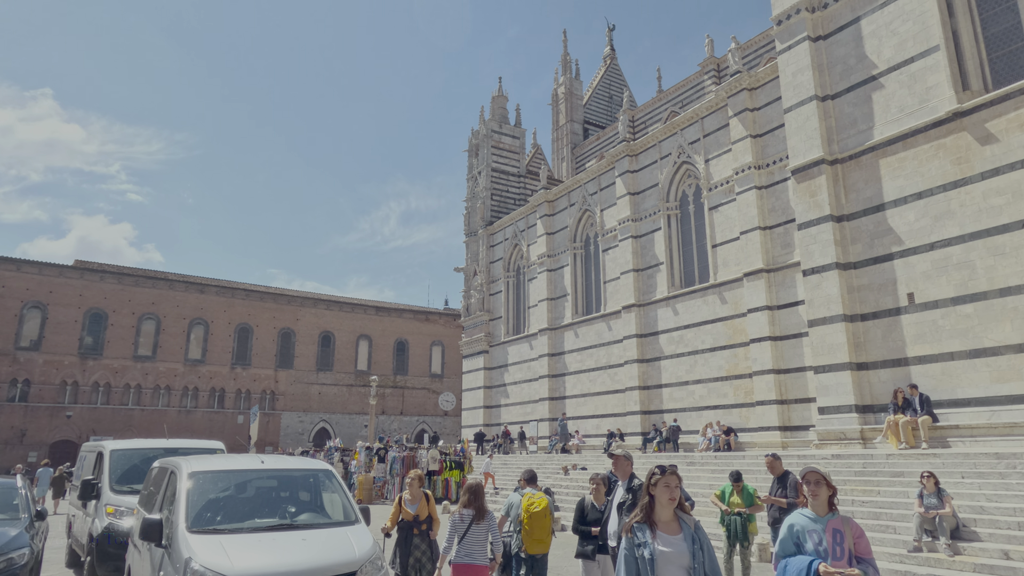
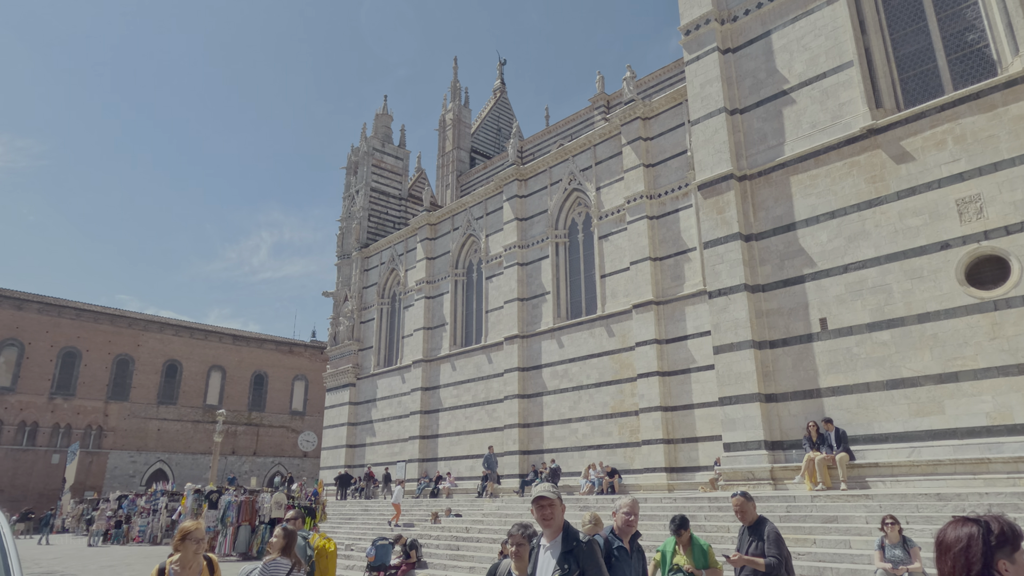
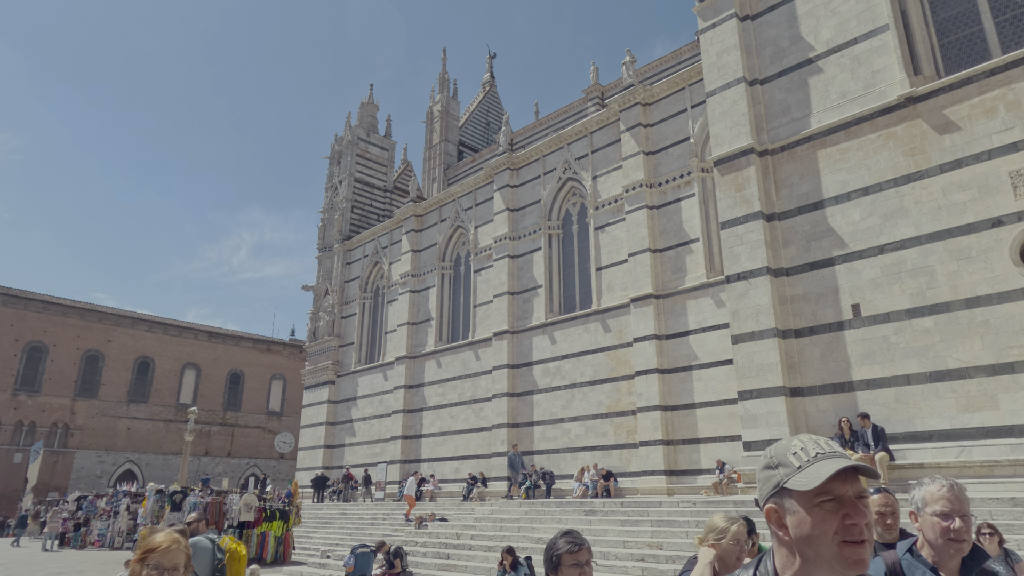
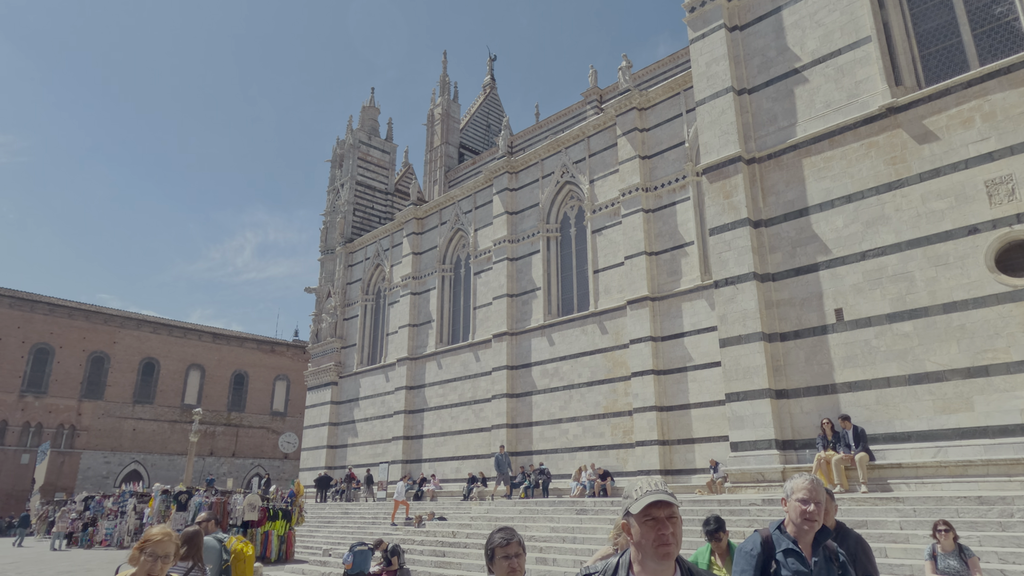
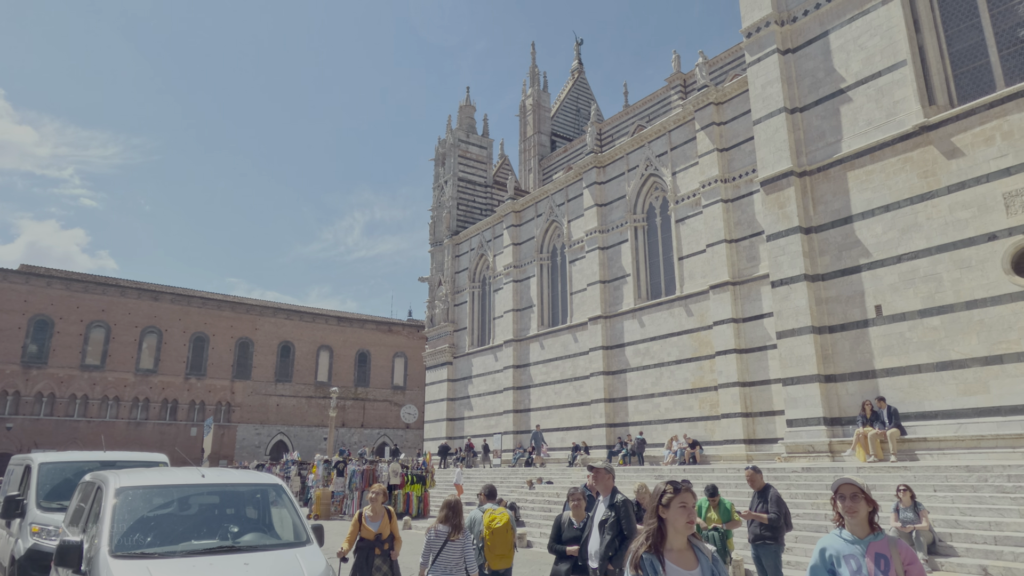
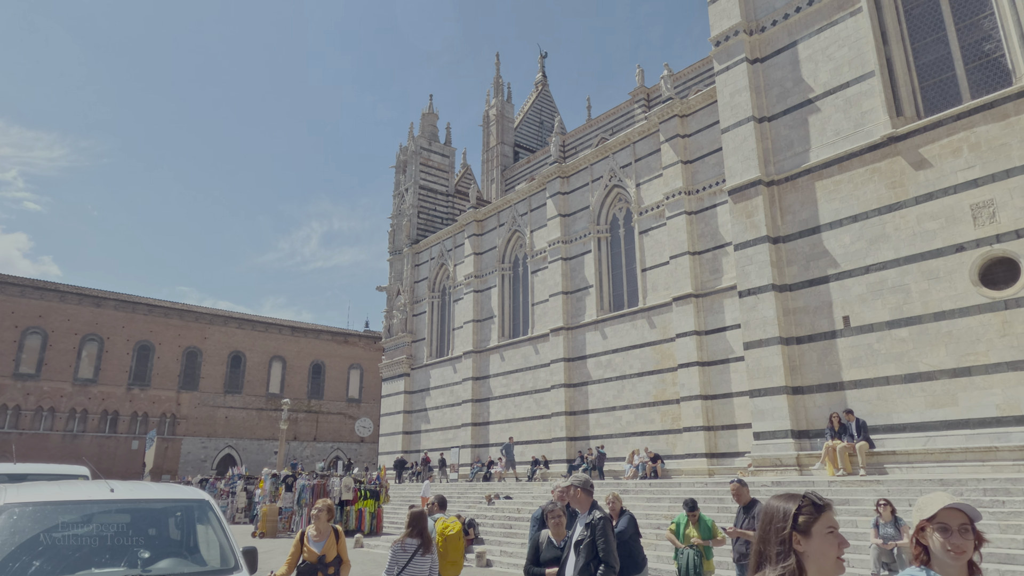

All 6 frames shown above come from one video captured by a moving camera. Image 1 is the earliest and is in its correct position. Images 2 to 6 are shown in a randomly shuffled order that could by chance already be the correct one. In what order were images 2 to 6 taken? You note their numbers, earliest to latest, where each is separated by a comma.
5, 6, 2, 4, 3
